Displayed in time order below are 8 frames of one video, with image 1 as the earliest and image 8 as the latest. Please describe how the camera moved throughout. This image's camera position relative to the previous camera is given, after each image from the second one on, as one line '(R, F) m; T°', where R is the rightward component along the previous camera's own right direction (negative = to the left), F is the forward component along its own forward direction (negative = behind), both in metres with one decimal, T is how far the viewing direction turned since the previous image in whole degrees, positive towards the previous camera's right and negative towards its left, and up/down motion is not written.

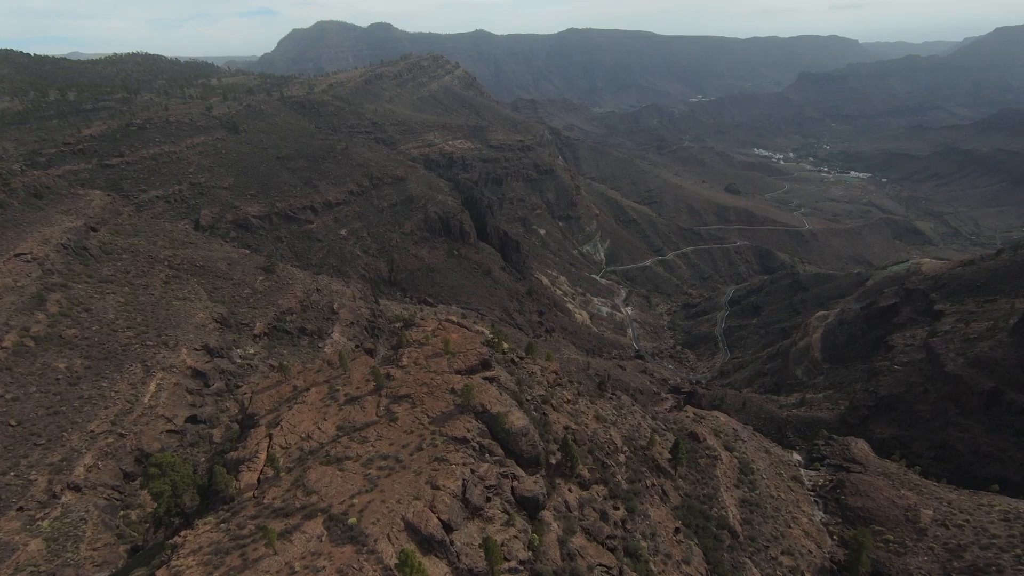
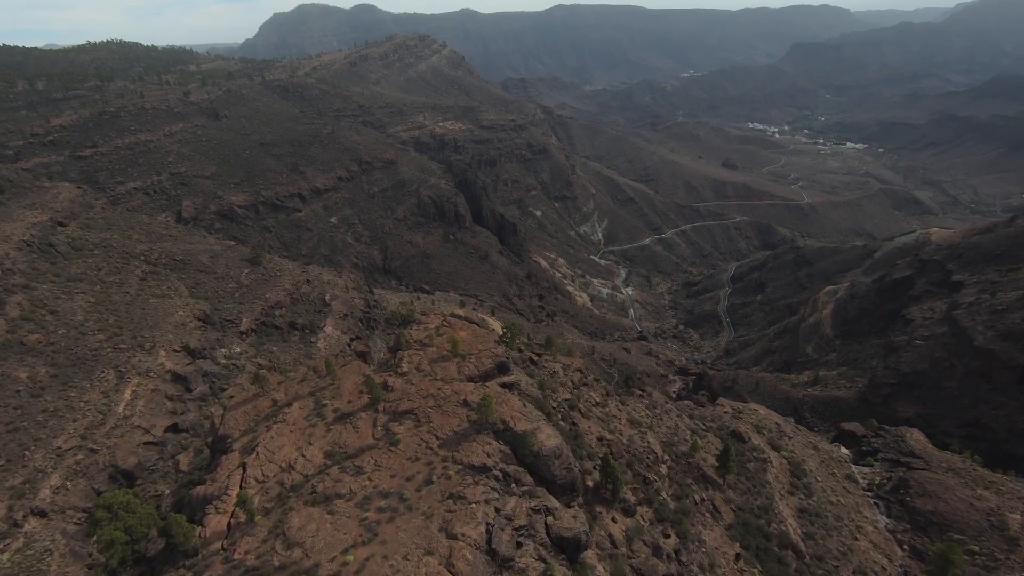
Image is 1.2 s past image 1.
(-0.6, +2.9) m; 0°
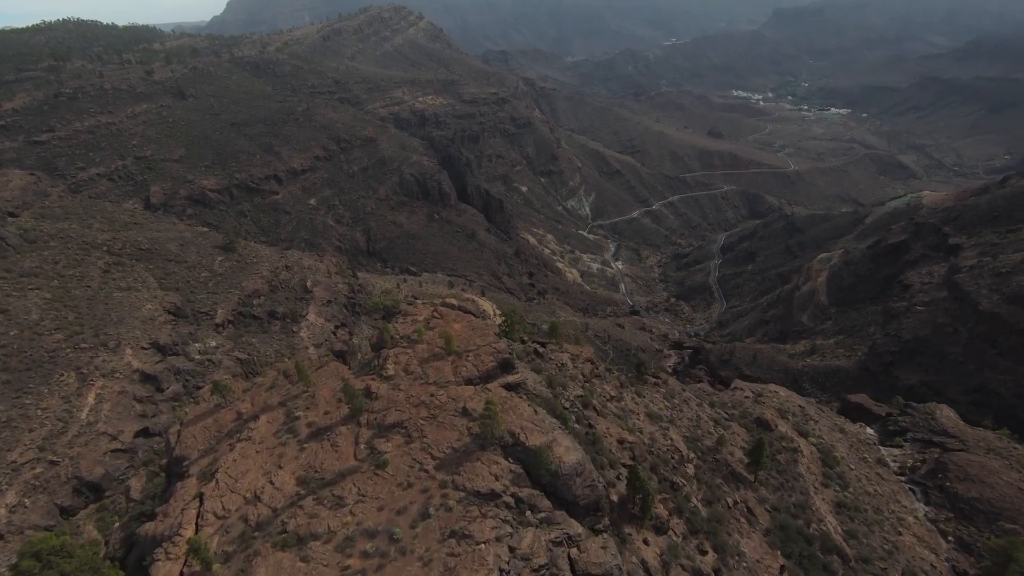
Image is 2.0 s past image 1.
(-0.3, +2.1) m; +1°
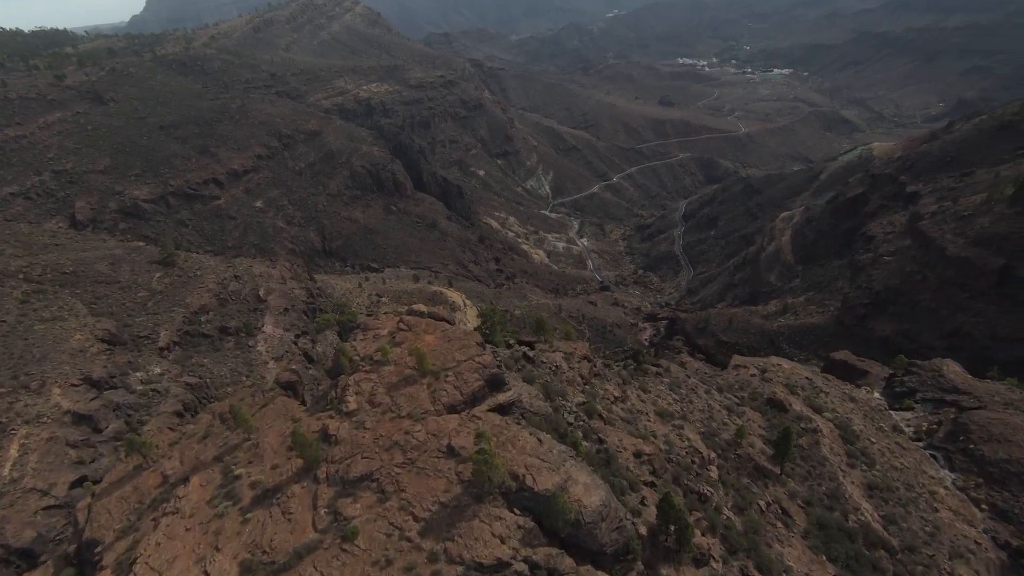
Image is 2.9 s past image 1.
(-0.3, +2.2) m; +4°
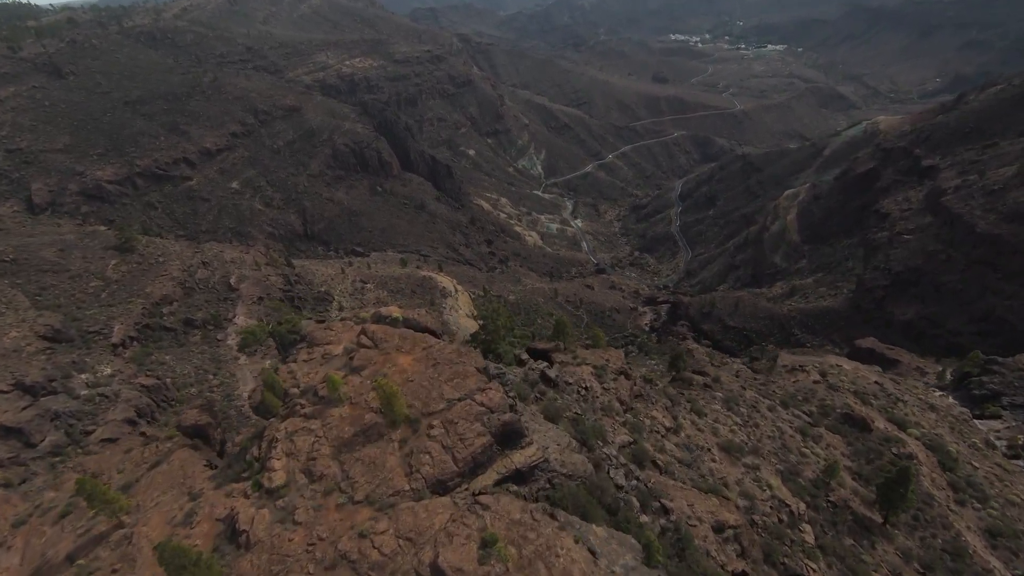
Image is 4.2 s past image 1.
(-0.4, +3.6) m; +1°
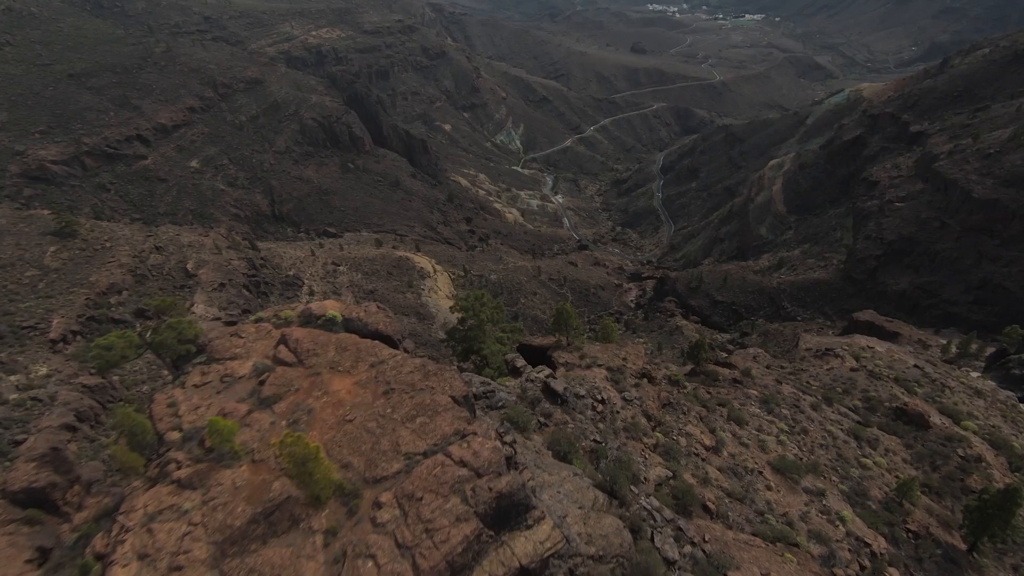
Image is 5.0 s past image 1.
(-0.1, +2.4) m; +2°
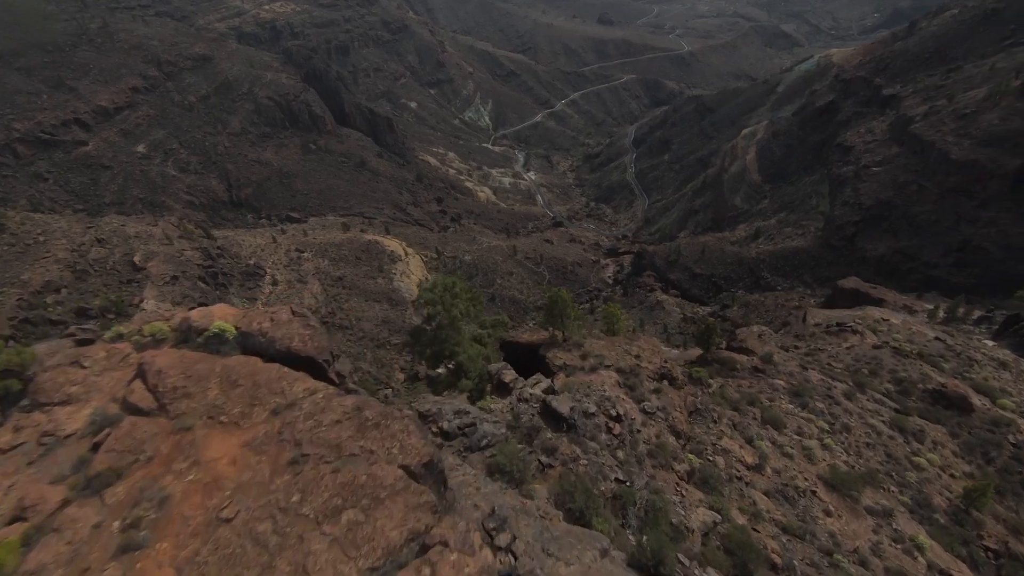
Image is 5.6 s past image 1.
(-0.1, +1.7) m; +3°
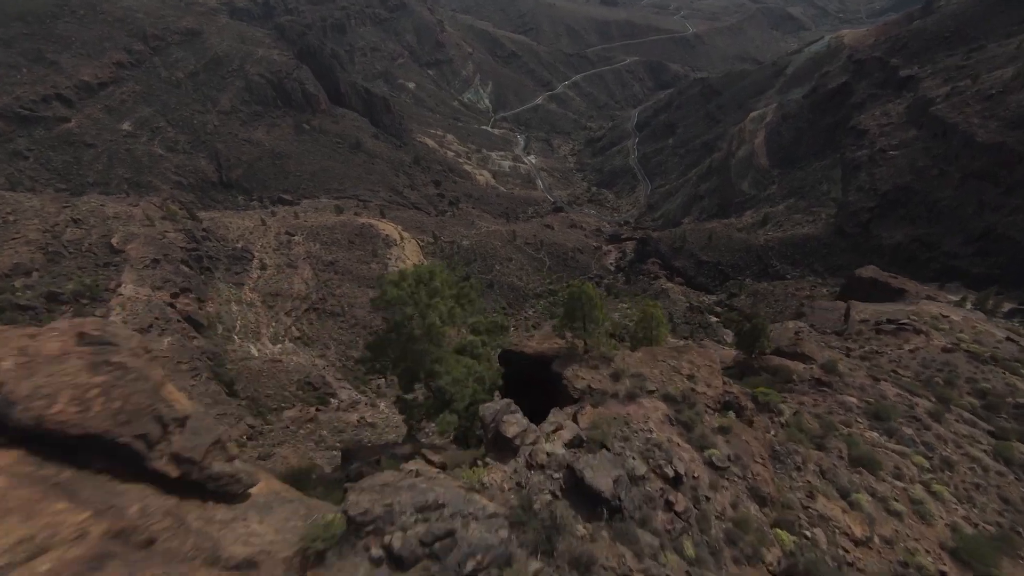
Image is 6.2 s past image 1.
(0.0, +1.8) m; 0°
